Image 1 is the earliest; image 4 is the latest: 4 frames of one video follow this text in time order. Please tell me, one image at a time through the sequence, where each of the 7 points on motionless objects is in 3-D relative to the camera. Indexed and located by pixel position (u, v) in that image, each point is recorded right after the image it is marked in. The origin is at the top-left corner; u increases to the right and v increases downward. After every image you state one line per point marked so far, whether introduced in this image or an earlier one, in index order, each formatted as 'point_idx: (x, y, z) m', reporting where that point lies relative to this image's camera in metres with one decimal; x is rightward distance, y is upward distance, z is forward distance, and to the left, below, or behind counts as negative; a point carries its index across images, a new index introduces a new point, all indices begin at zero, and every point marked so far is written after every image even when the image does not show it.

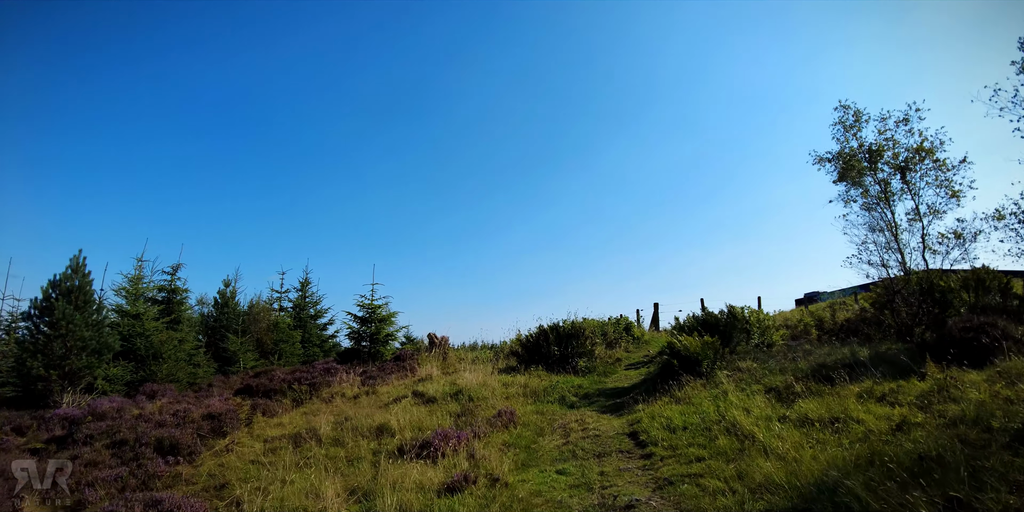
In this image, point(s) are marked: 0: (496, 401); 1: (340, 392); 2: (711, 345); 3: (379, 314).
0: (-0.3, -2.8, +9.0) m
1: (-4.6, -3.6, +12.2) m
2: (+4.1, -1.8, +9.5) m
3: (-5.6, -2.6, +19.5) m
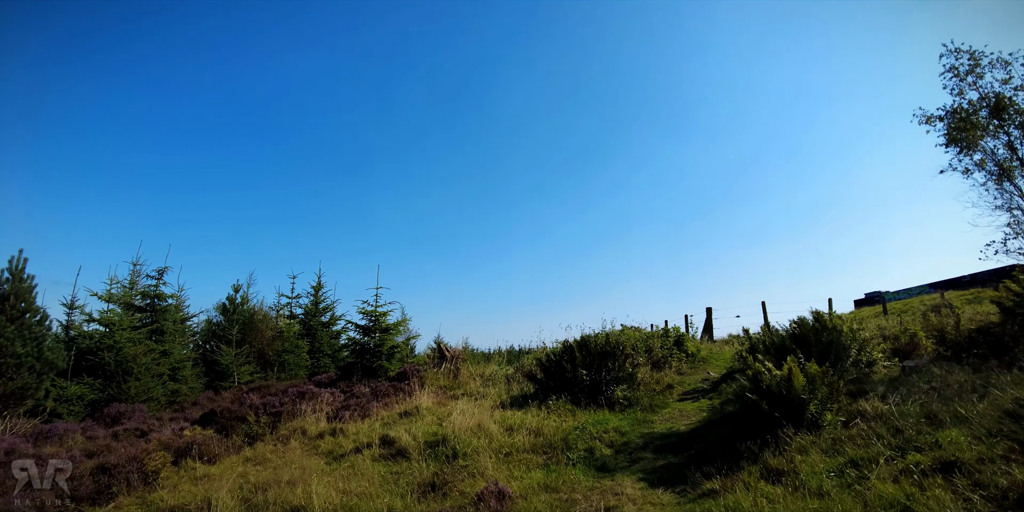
0: (-0.3, -2.7, +6.0) m
1: (-4.3, -3.5, +9.5) m
2: (+4.1, -1.6, +6.1) m
3: (-4.8, -2.5, +16.9) m
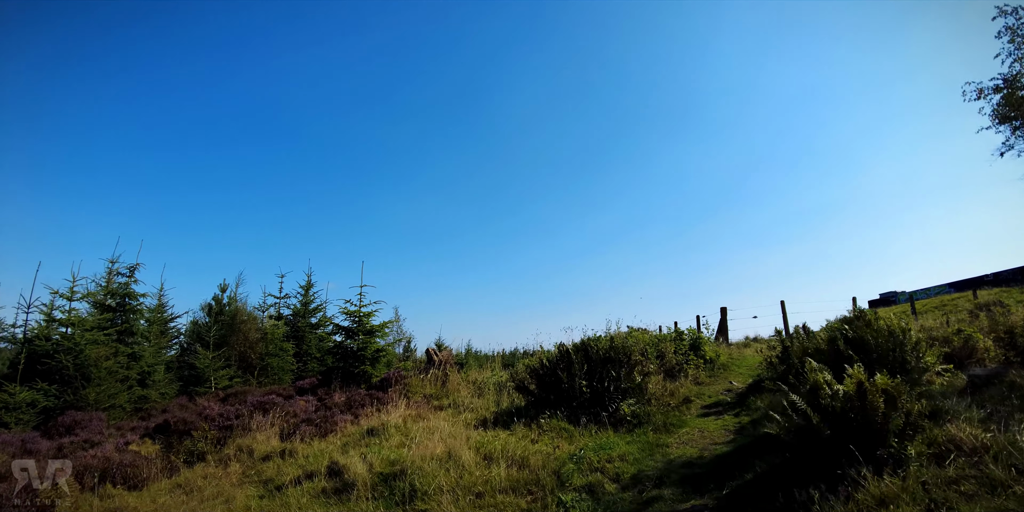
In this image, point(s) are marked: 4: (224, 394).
0: (-0.6, -2.5, +4.5) m
1: (-4.6, -3.3, +8.1) m
2: (+3.8, -1.4, +4.6) m
3: (-4.9, -2.3, +15.4) m
4: (-11.3, -5.4, +18.0) m
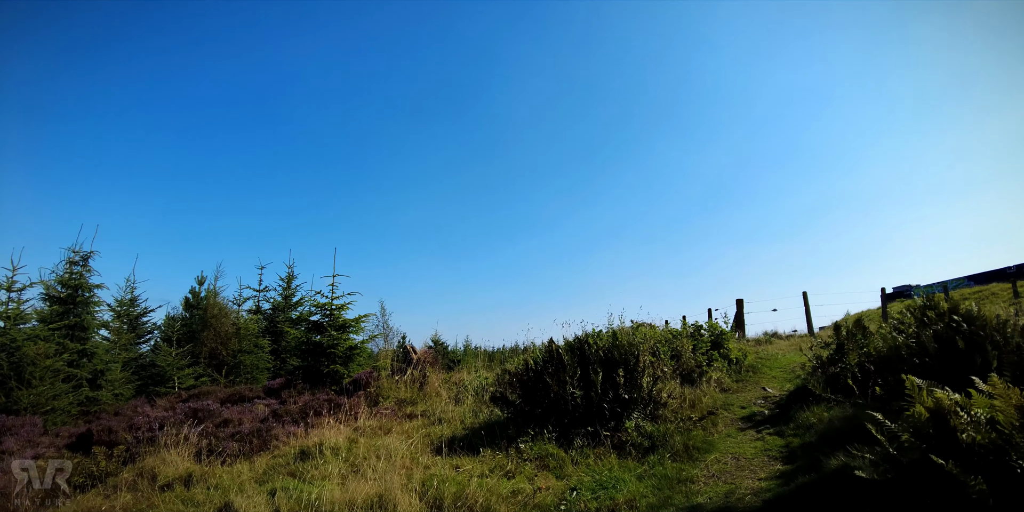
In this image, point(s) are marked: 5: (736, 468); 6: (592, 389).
0: (-1.0, -2.1, +2.8) m
1: (-4.9, -2.9, +6.4) m
2: (+3.5, -1.0, +2.8) m
3: (-5.2, -1.9, +13.8) m
4: (-11.6, -5.0, +16.3) m
5: (+2.3, -2.2, +4.7) m
6: (+1.0, -1.6, +5.5) m
